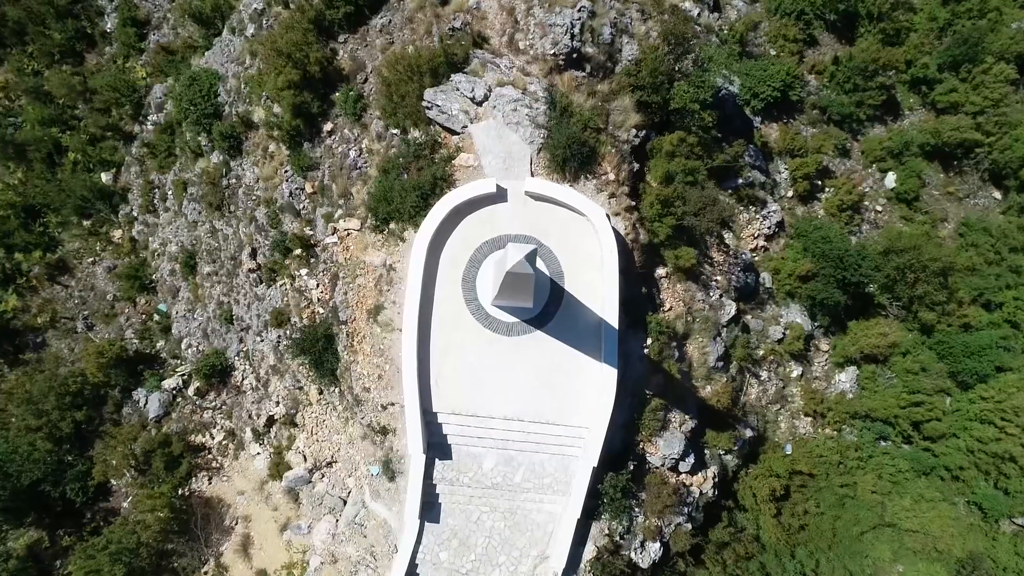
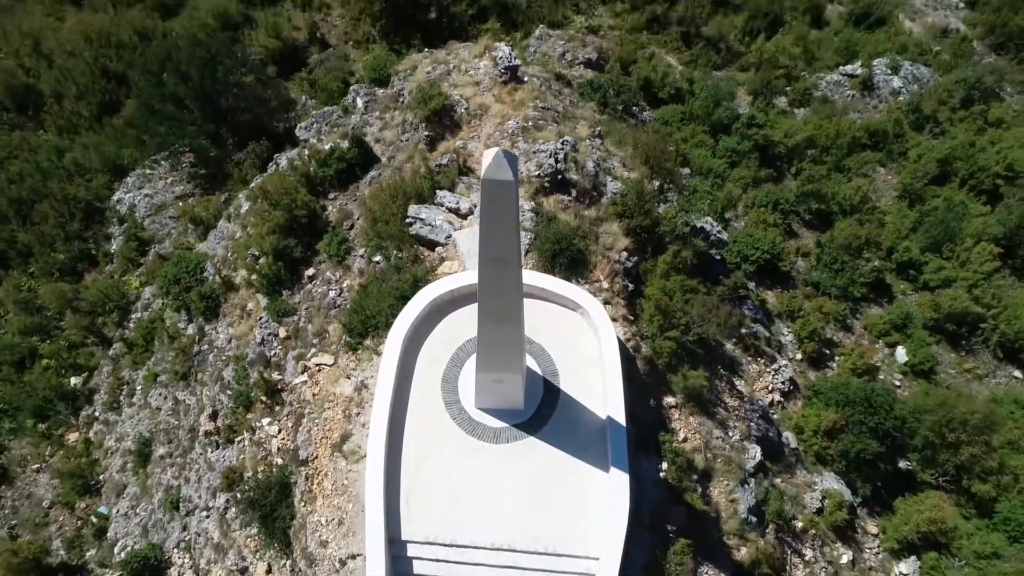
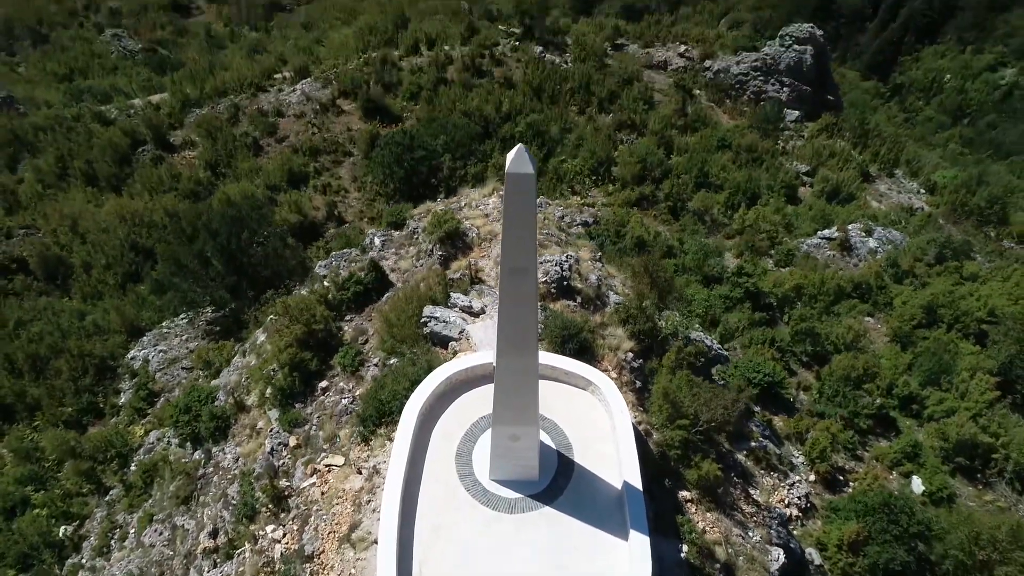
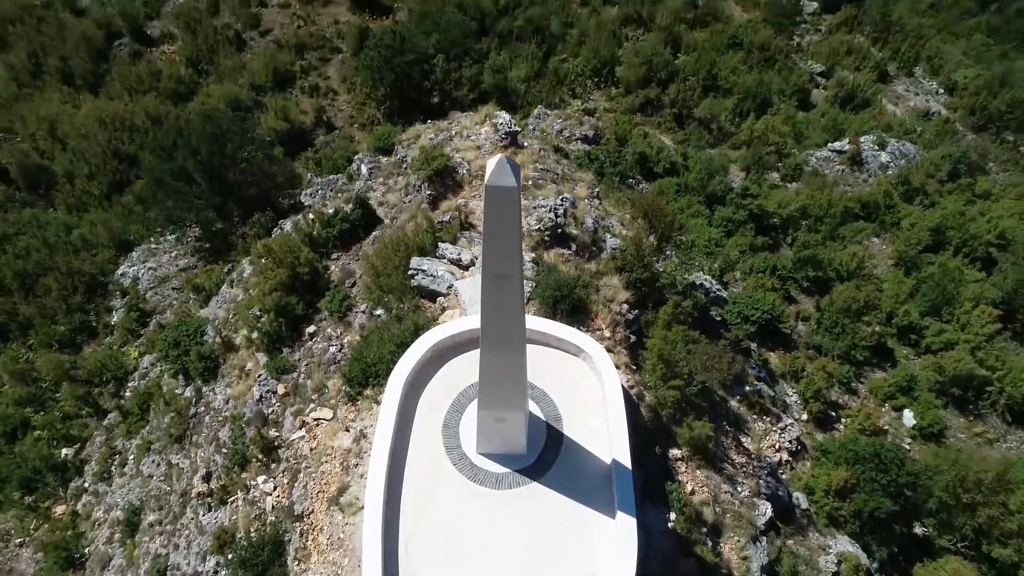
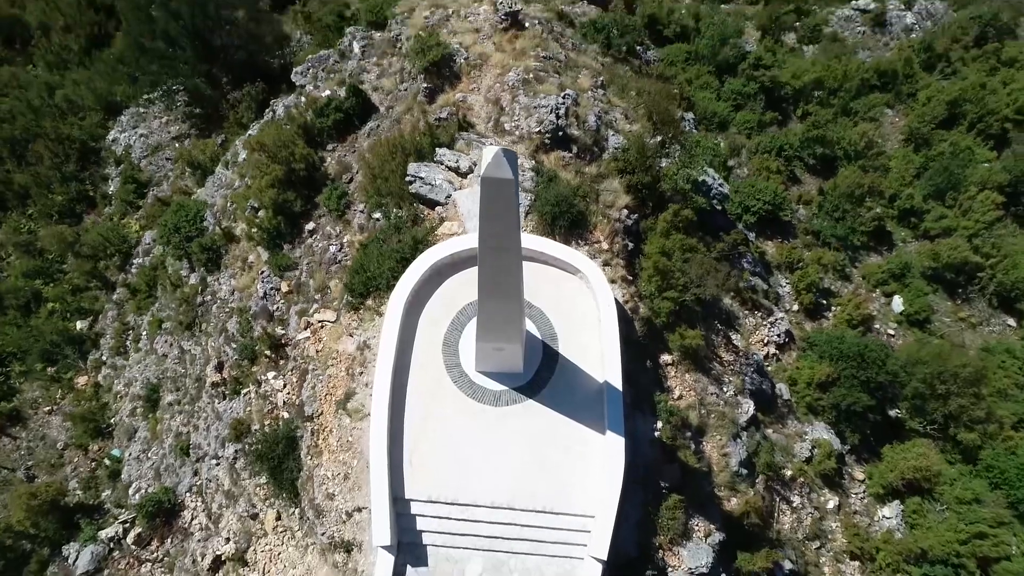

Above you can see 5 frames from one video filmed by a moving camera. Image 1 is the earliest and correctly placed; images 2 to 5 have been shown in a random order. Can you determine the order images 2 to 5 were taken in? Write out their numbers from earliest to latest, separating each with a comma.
5, 2, 4, 3
